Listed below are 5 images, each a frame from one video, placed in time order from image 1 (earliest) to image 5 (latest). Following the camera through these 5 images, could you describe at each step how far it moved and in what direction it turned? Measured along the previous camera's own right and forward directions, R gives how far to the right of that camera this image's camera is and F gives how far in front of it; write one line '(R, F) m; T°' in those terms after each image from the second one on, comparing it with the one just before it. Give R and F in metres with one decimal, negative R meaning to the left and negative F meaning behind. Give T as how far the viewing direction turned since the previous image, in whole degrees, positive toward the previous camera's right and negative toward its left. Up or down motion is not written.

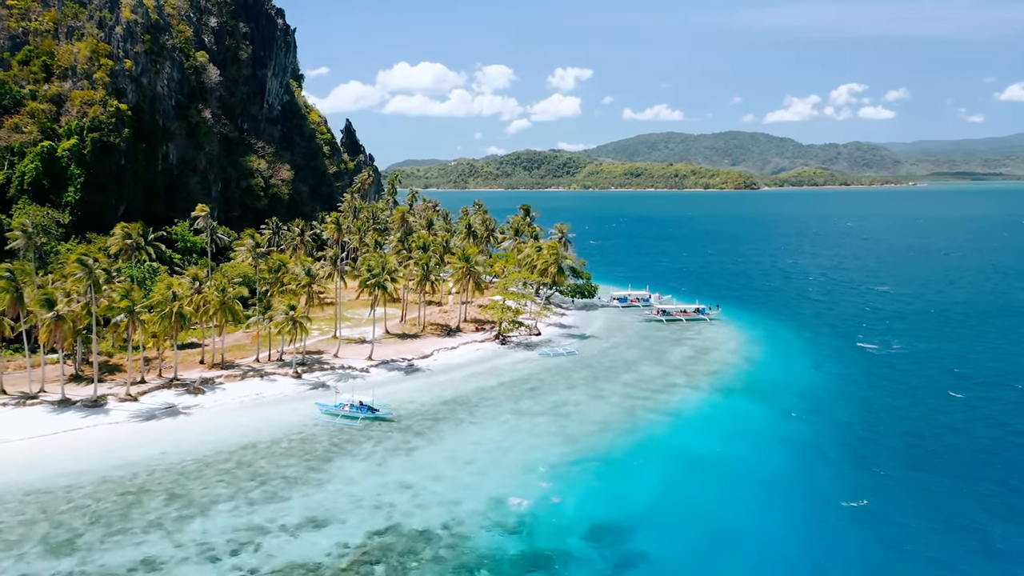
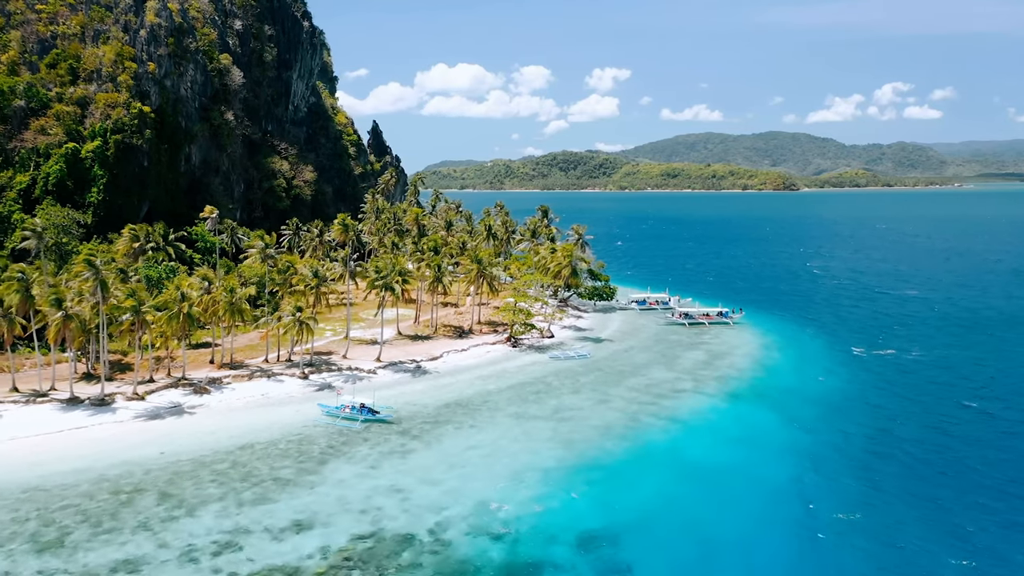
(+1.1, +0.1) m; -2°
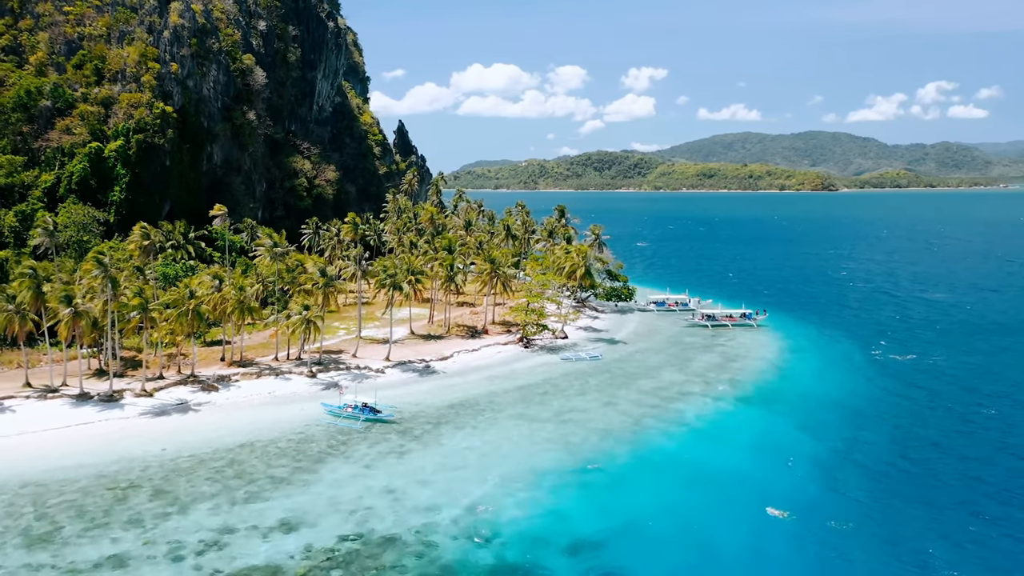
(+1.0, +0.2) m; -2°
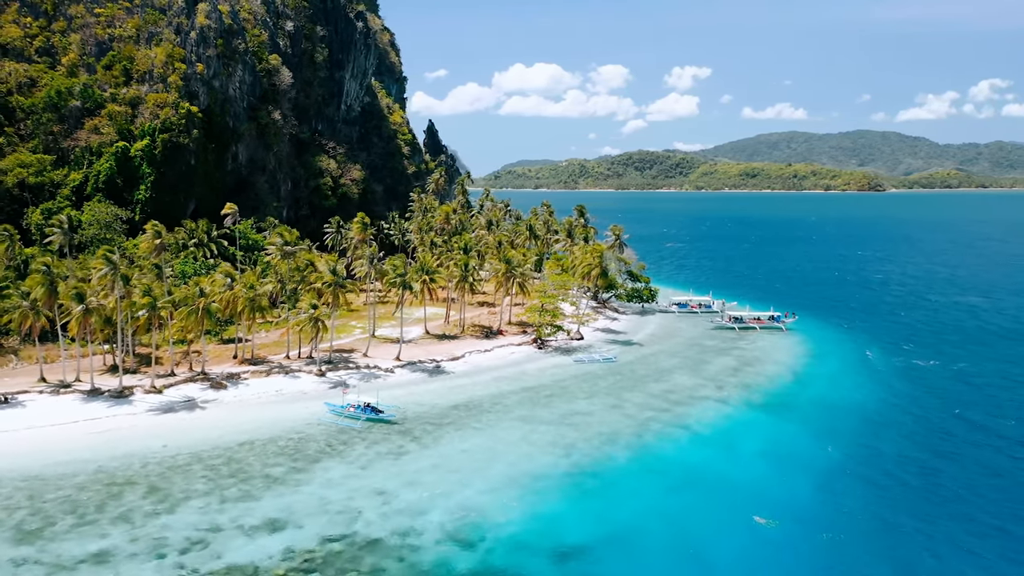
(+1.2, +0.1) m; -2°
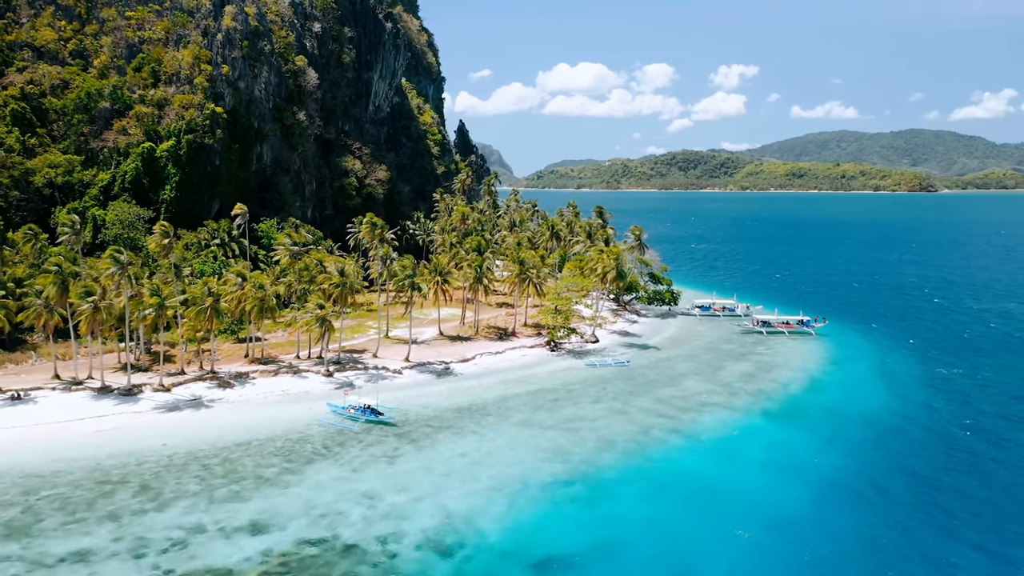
(+1.4, 0.0) m; -2°
